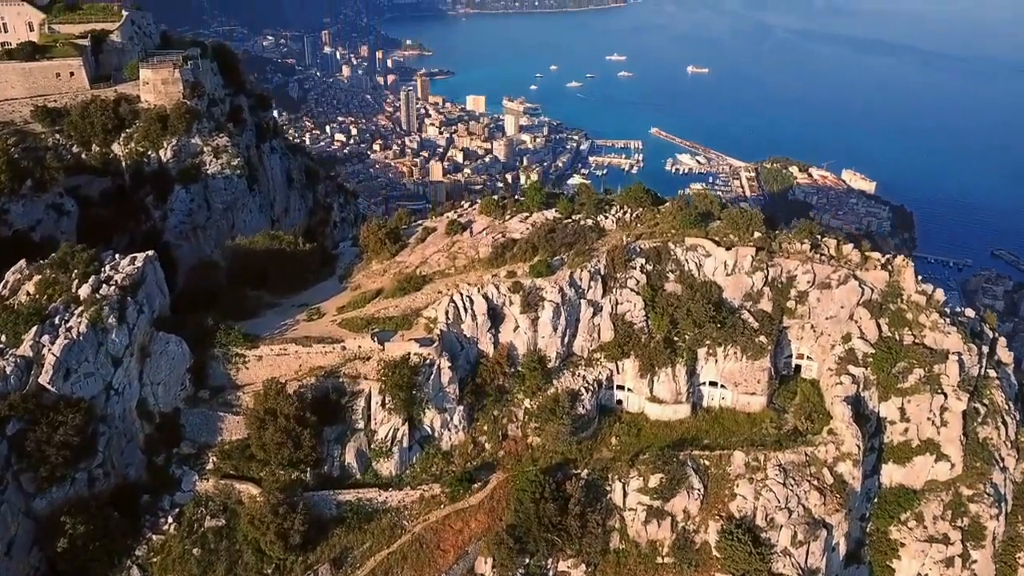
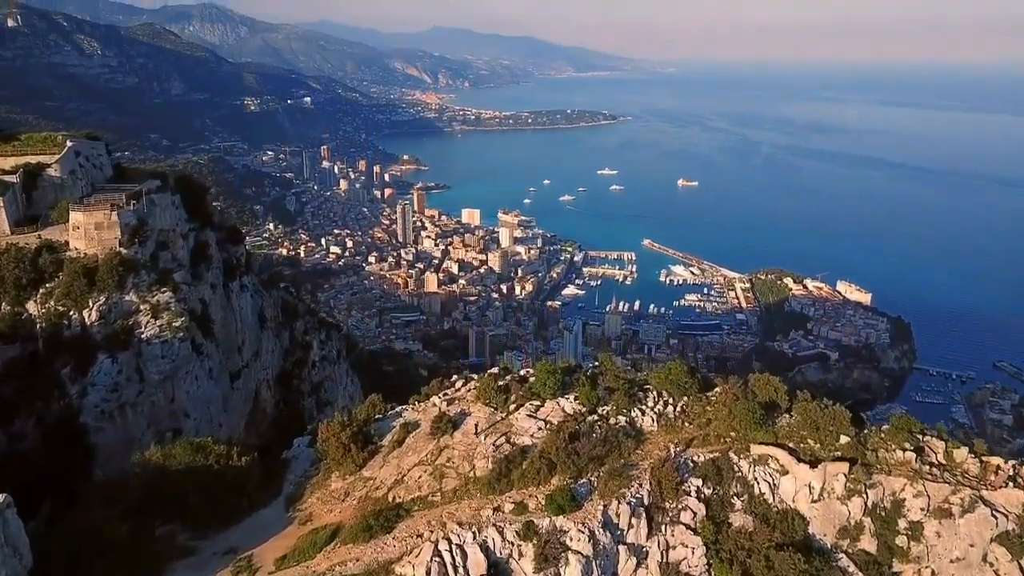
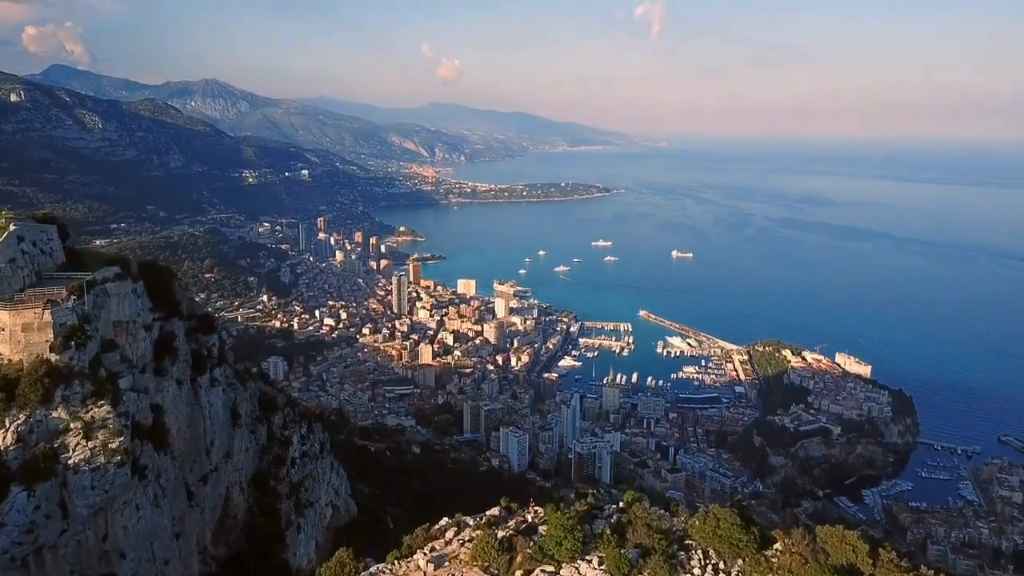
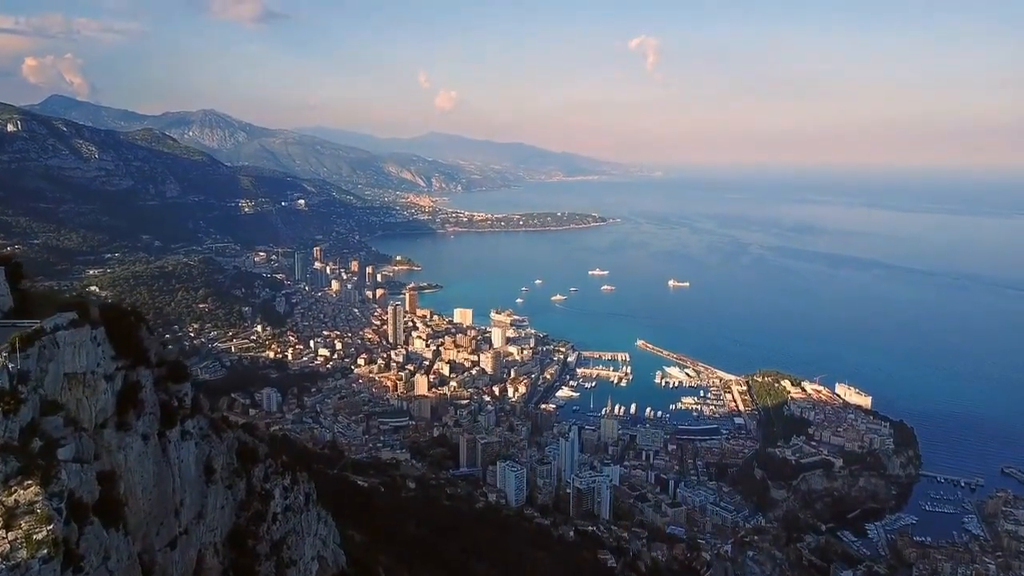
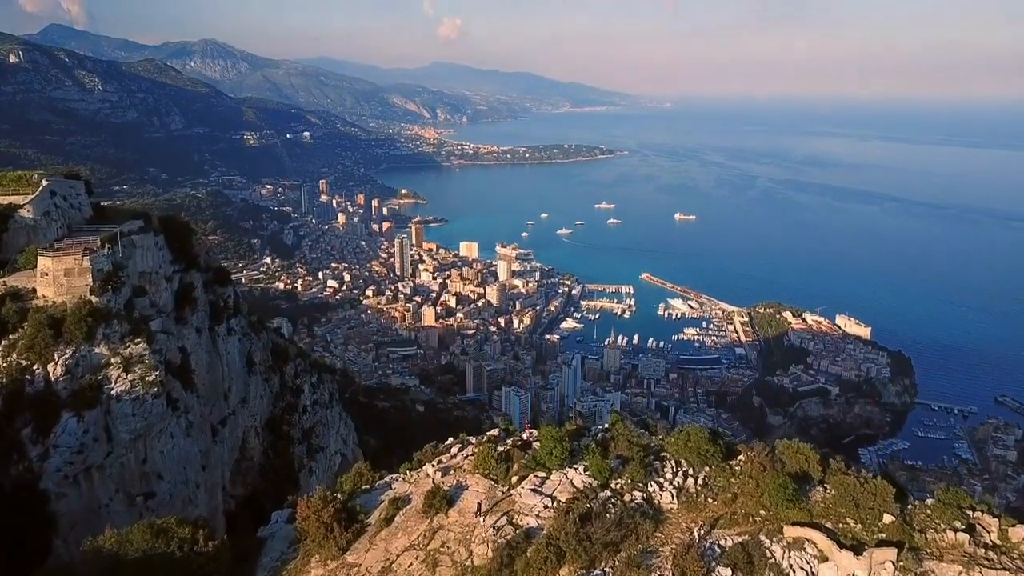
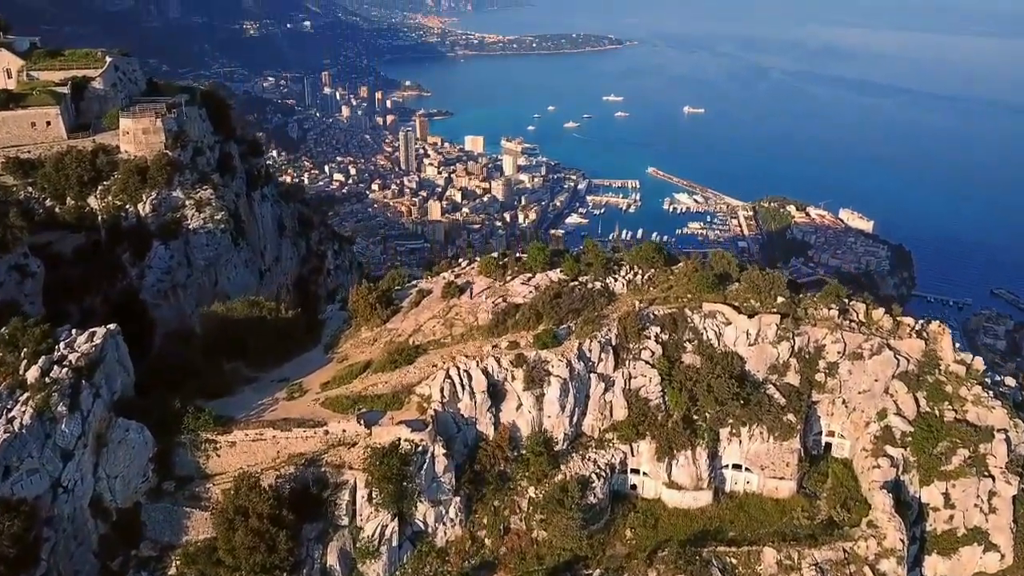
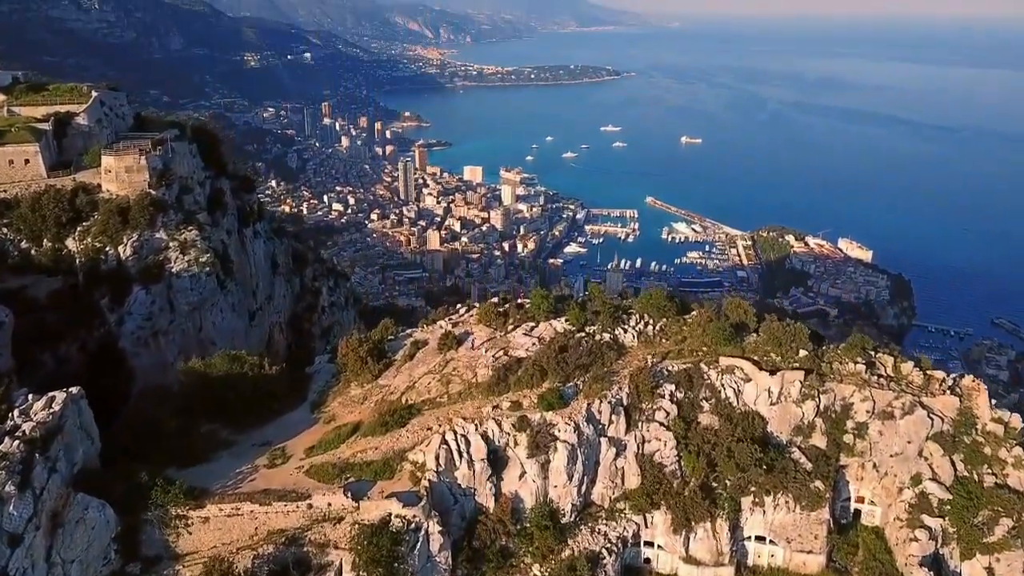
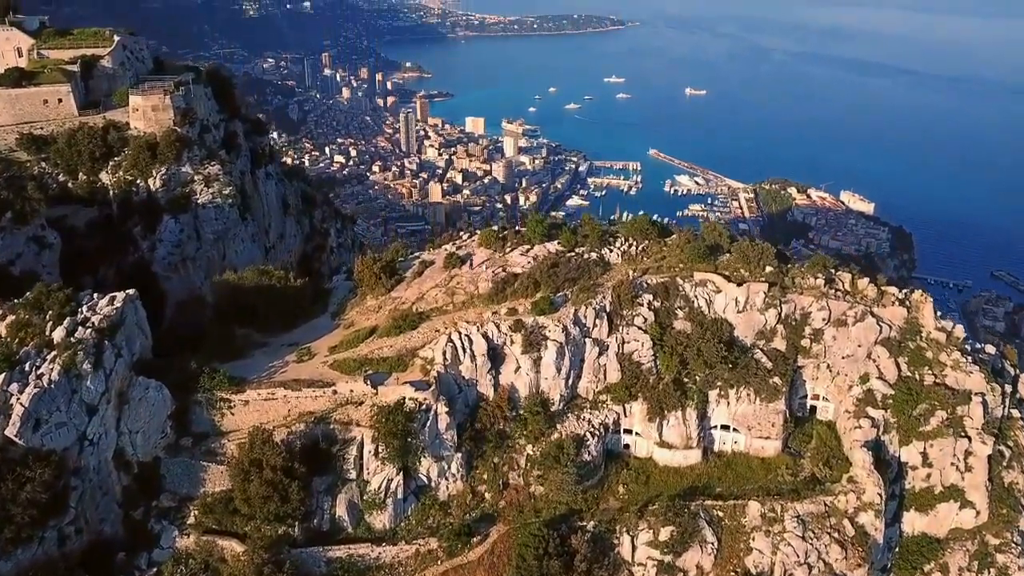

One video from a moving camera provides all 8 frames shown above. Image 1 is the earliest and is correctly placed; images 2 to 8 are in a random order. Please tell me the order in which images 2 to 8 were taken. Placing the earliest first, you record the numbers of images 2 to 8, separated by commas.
8, 6, 7, 2, 5, 3, 4
